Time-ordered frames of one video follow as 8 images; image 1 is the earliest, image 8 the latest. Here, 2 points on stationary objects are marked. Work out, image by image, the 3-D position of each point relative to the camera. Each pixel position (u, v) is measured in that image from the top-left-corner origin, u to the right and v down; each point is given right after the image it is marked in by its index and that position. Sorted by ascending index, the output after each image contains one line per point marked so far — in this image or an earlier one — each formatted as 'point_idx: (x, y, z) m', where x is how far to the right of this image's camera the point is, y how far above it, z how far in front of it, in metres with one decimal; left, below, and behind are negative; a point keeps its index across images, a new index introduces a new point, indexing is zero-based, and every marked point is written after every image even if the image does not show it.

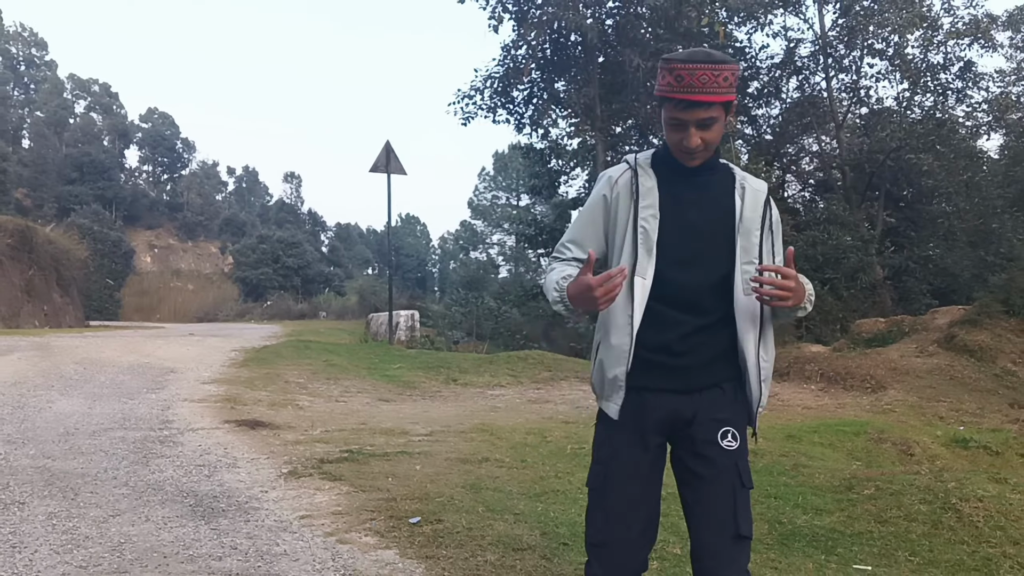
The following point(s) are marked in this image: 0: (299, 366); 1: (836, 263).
0: (-2.2, -0.8, +10.7) m
1: (+4.5, +0.4, +14.0) m
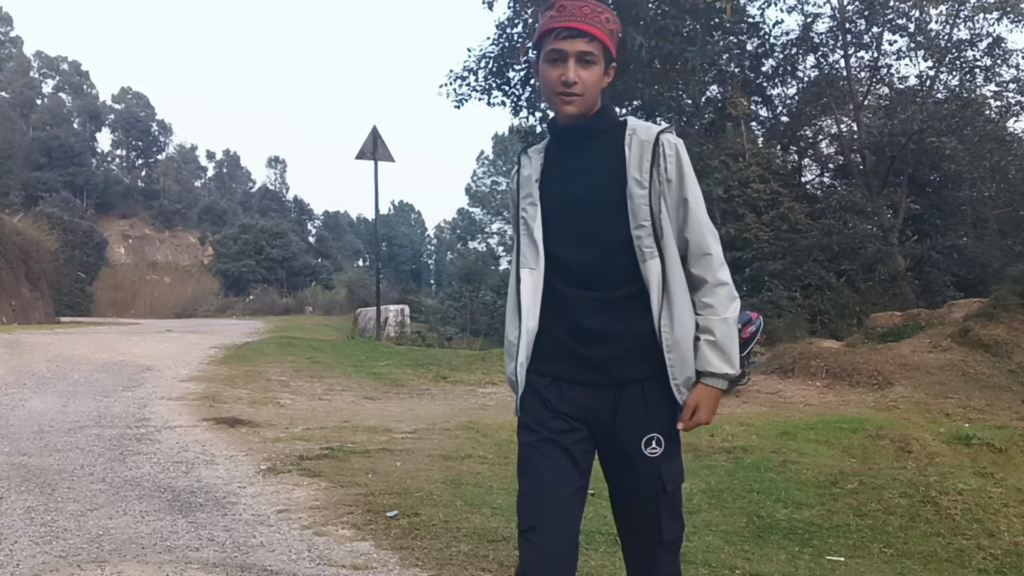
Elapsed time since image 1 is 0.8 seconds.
0: (-2.1, -0.8, +10.9) m
1: (+4.7, +0.4, +13.9) m
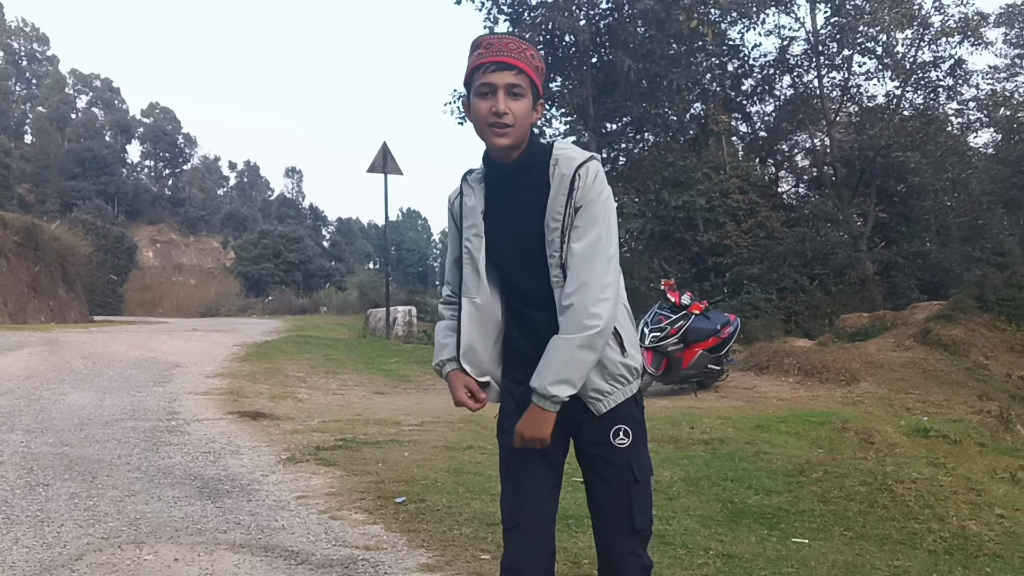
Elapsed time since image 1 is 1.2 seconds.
0: (-2.3, -0.8, +11.2) m
1: (+4.4, +0.4, +14.4) m
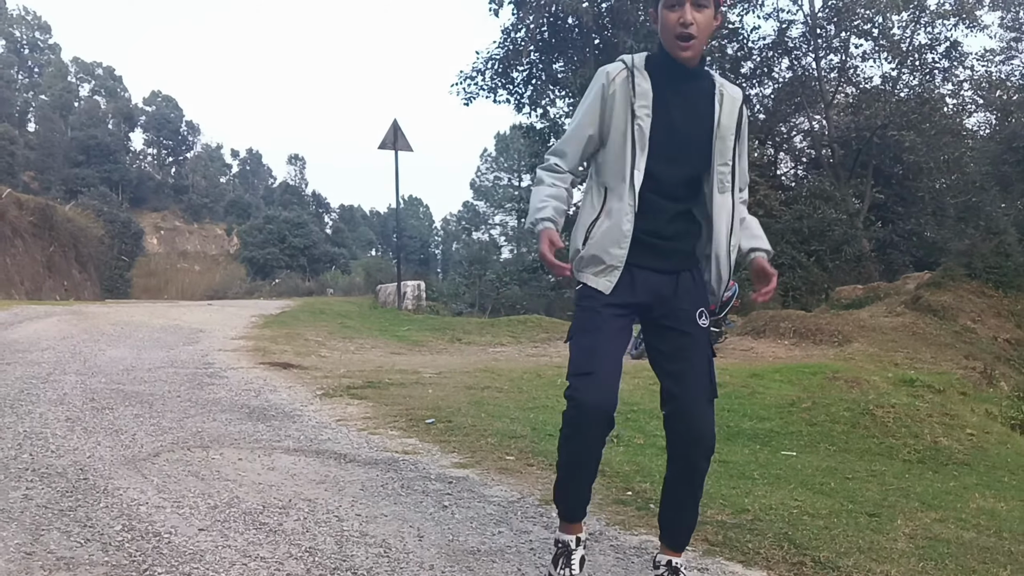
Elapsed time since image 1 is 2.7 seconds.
0: (-2.2, -0.5, +11.6) m
1: (+4.5, +0.8, +14.8) m
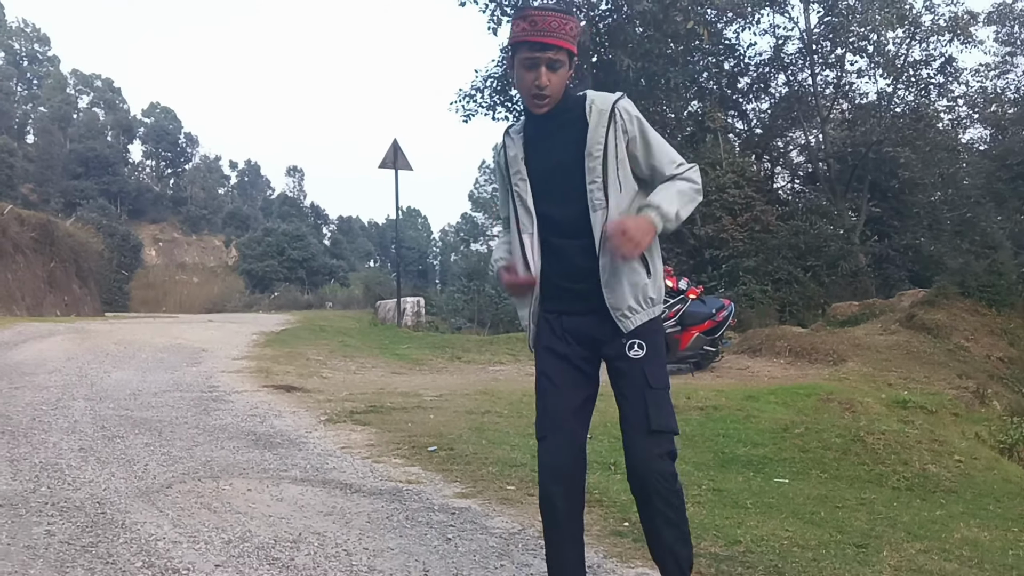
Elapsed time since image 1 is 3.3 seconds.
0: (-2.3, -0.7, +11.8) m
1: (+4.5, +0.6, +15.0) m
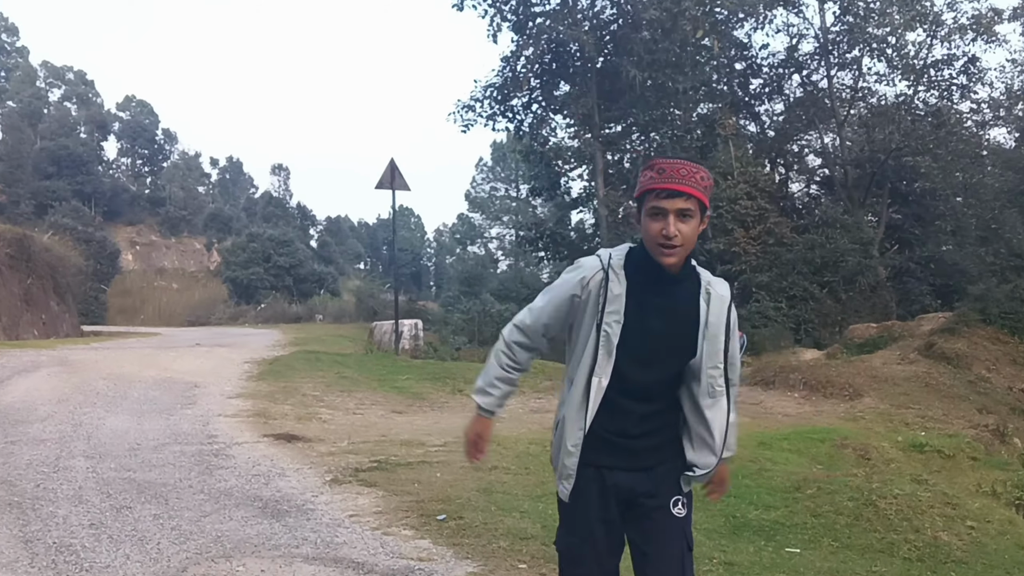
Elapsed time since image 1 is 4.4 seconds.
0: (-2.2, -1.1, +11.8) m
1: (+4.6, +0.2, +15.0) m
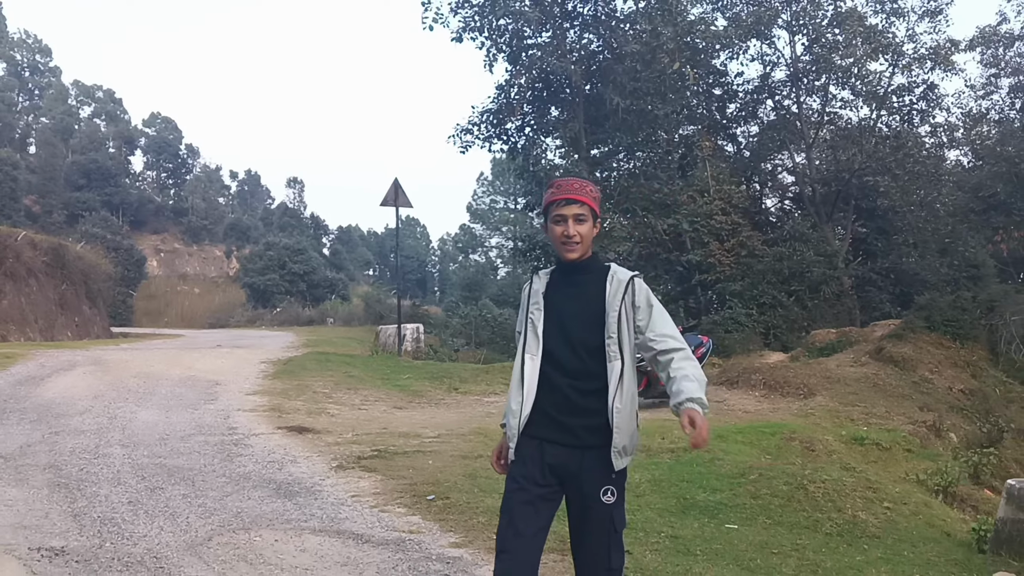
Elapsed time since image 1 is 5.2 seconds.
0: (-2.3, -1.1, +12.5) m
1: (+4.4, +0.1, +15.8) m
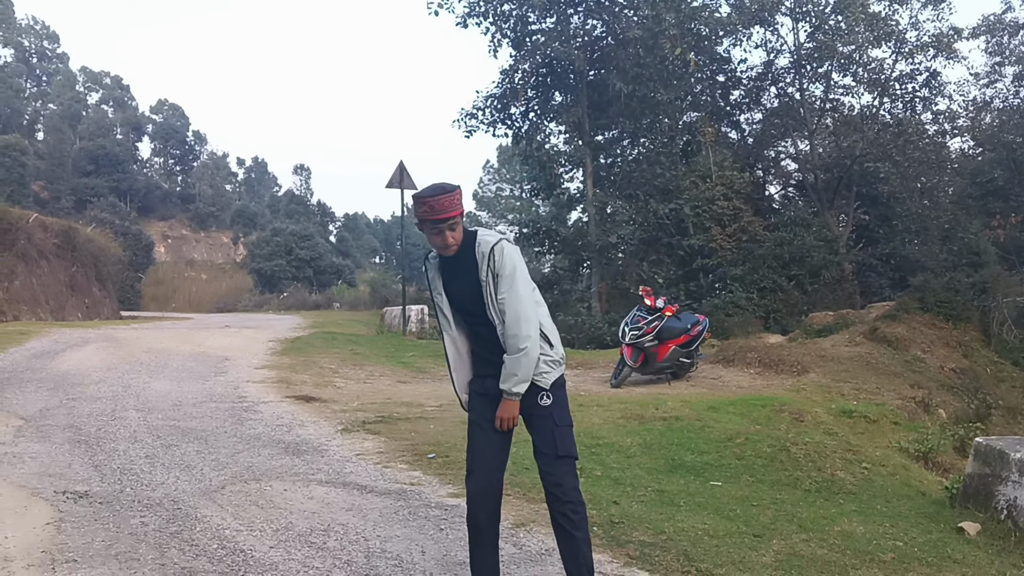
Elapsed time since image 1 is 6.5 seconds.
0: (-2.3, -0.8, +12.8) m
1: (+4.5, +0.4, +16.0) m
